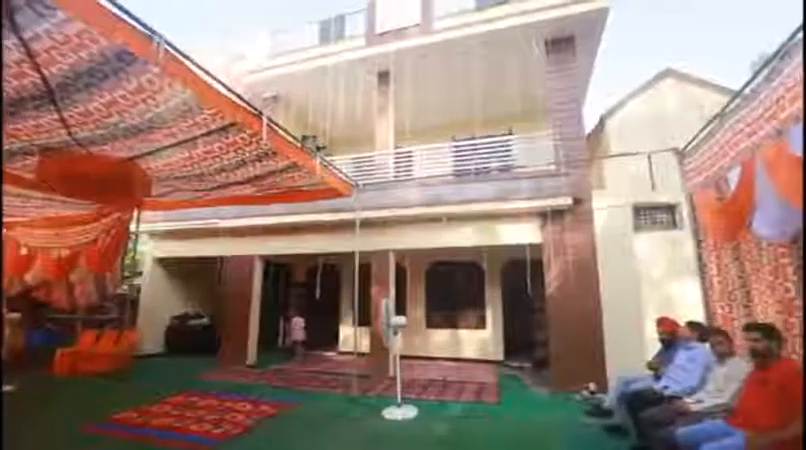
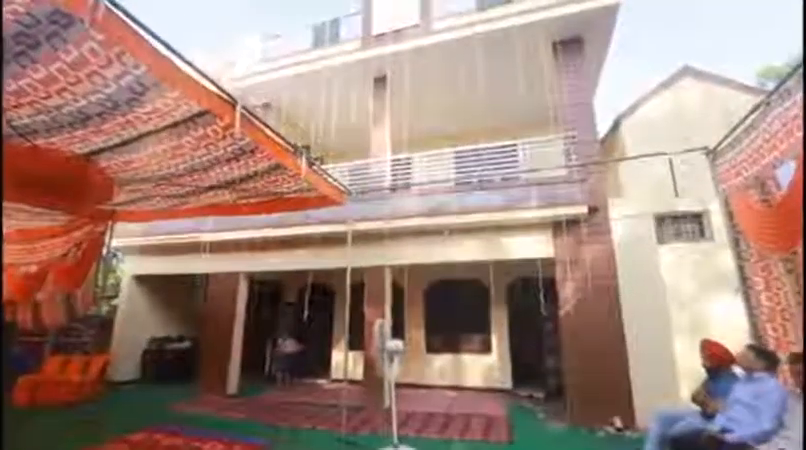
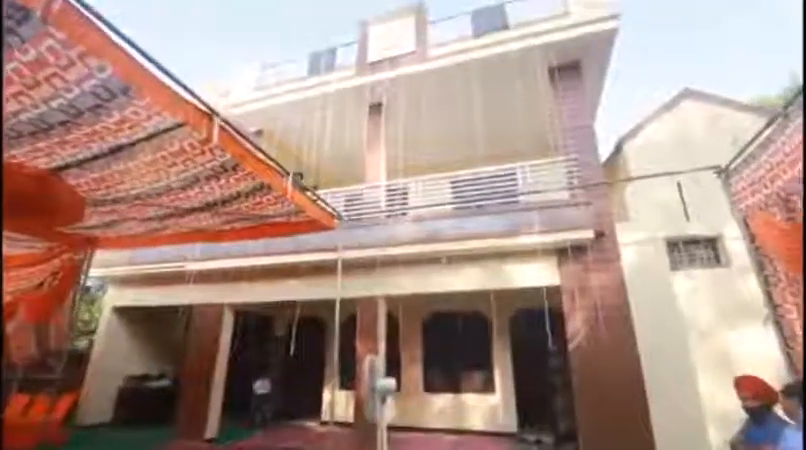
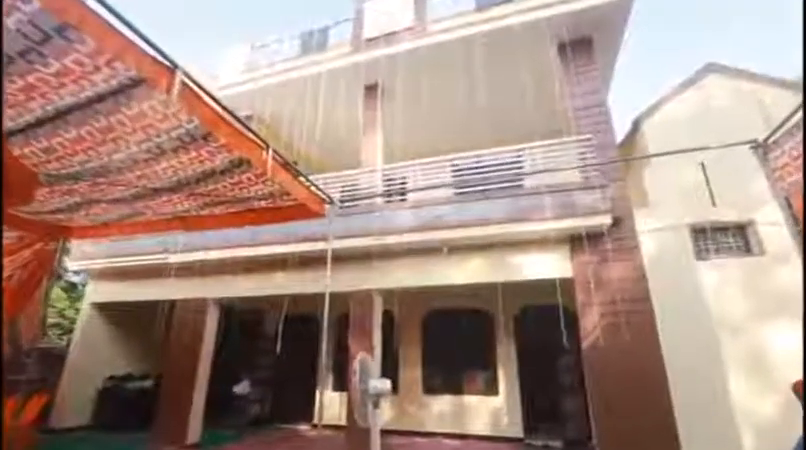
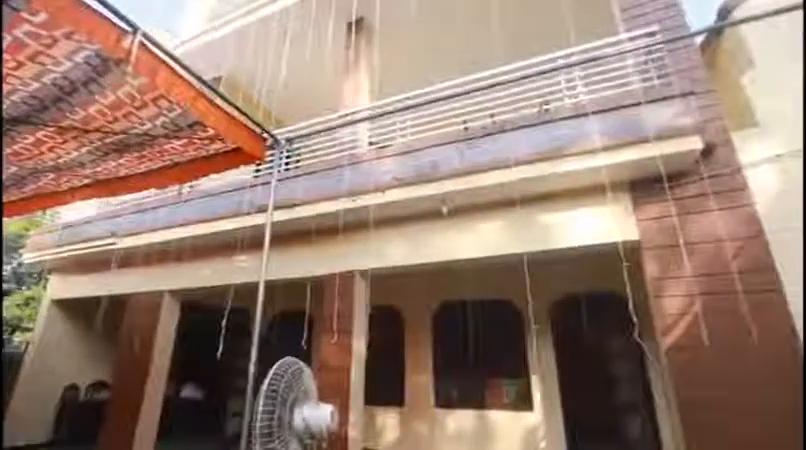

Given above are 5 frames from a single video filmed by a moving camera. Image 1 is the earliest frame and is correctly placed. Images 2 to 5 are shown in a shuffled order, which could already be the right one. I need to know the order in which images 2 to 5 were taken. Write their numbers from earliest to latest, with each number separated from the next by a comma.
2, 3, 4, 5
